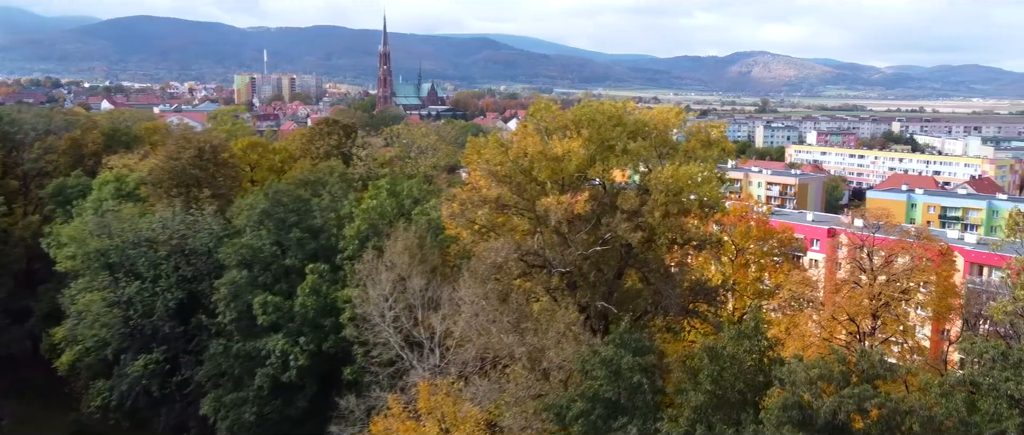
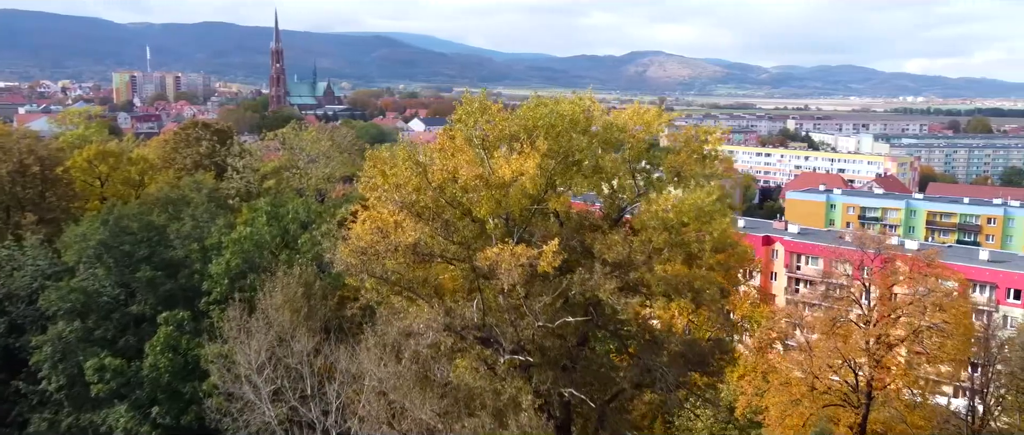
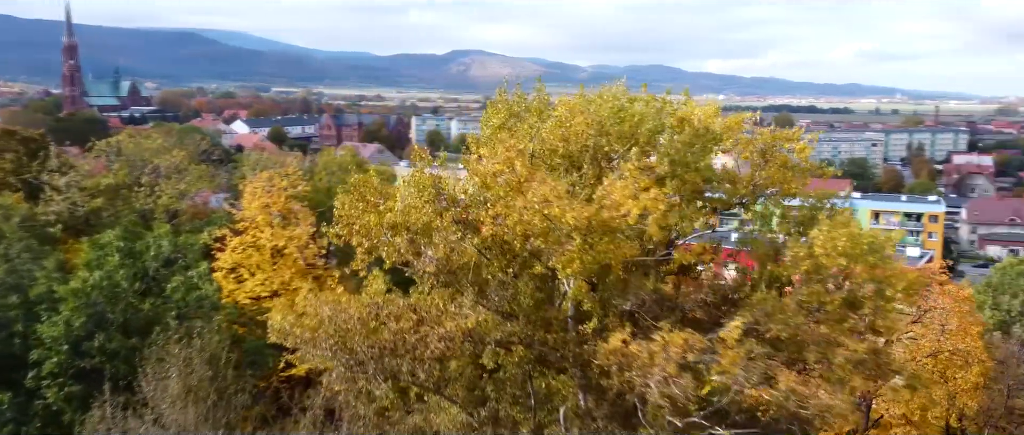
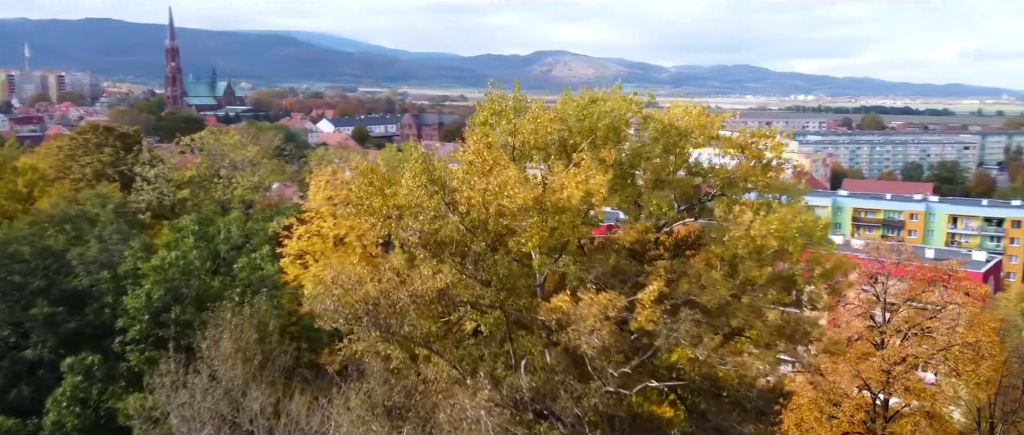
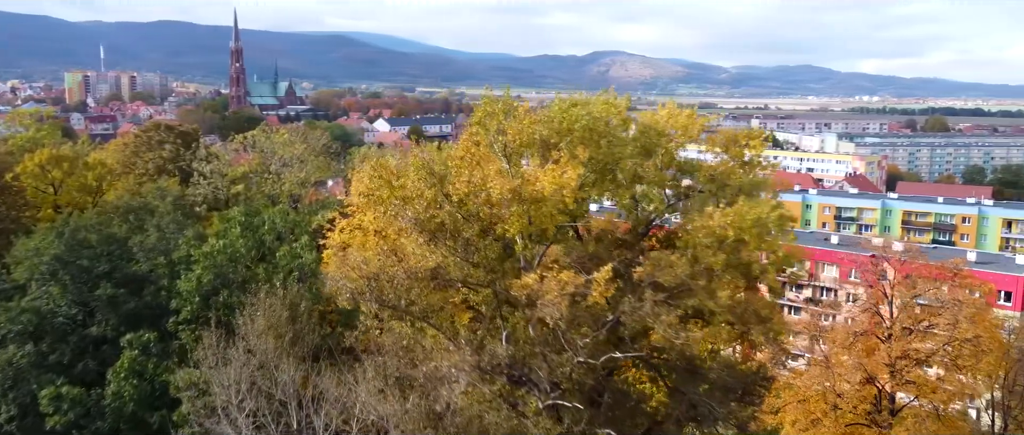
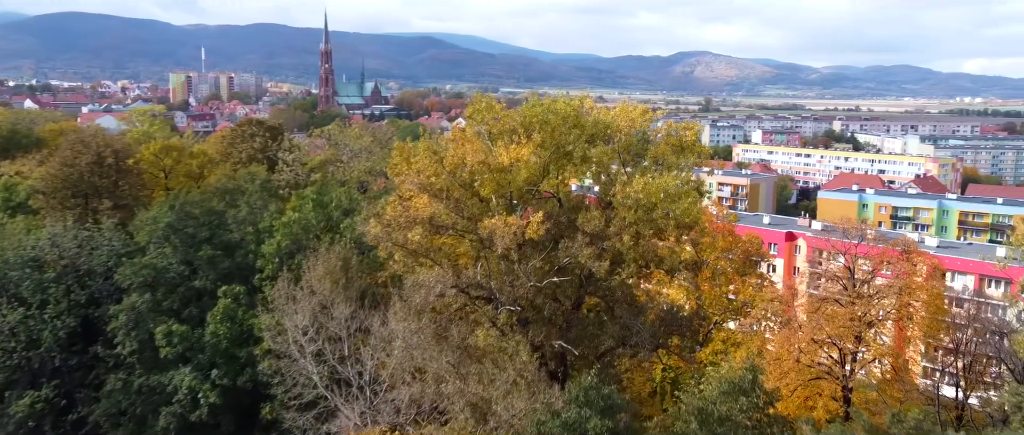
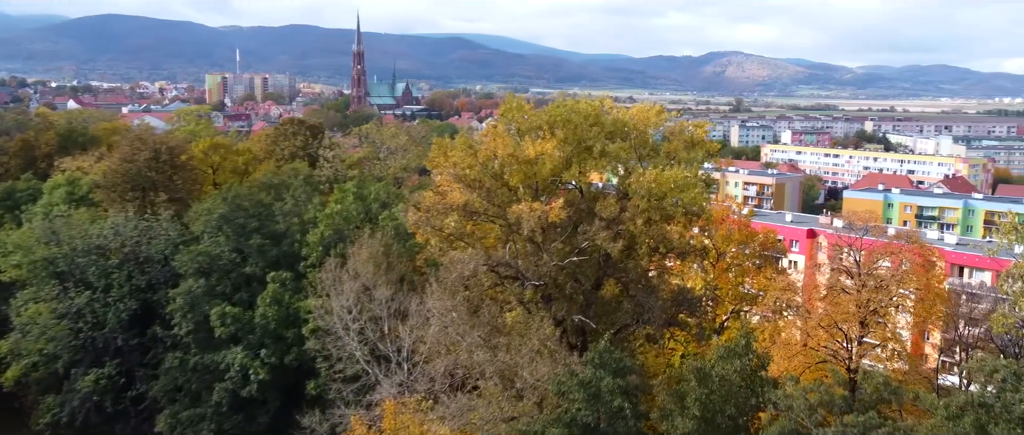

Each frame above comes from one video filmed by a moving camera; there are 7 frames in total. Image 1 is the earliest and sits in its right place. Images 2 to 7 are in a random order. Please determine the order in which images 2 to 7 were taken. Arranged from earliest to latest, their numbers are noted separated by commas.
7, 6, 2, 5, 4, 3
